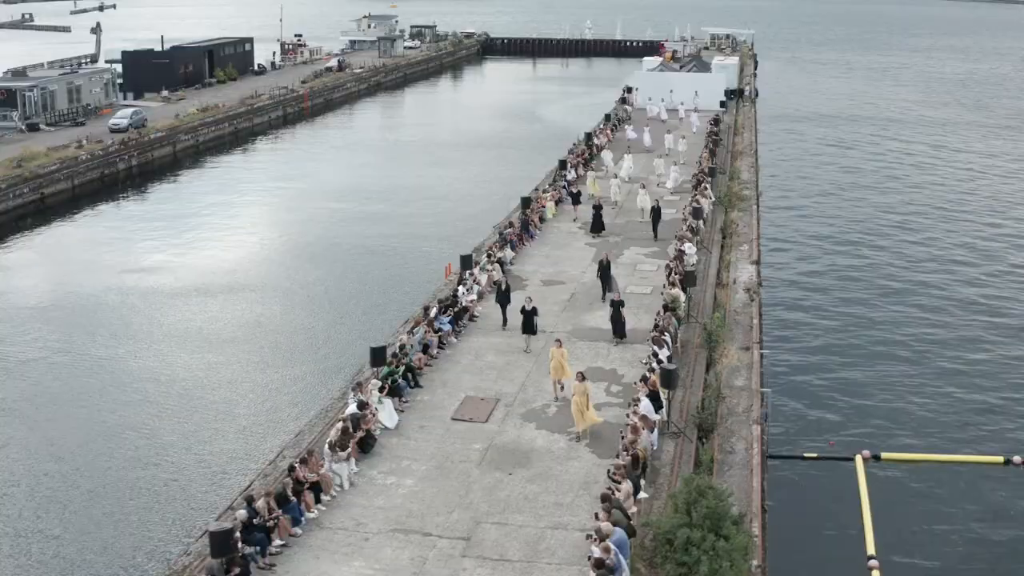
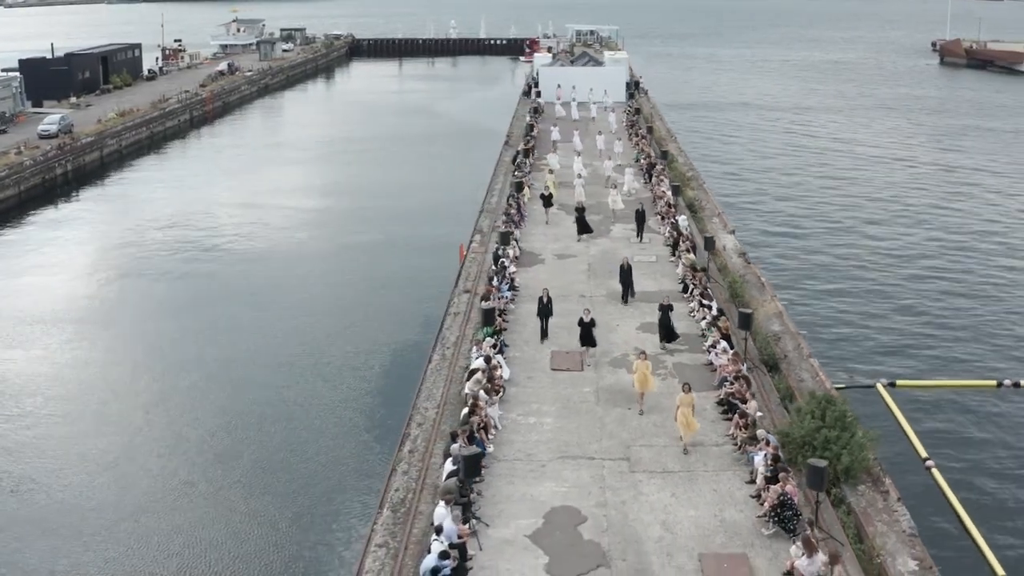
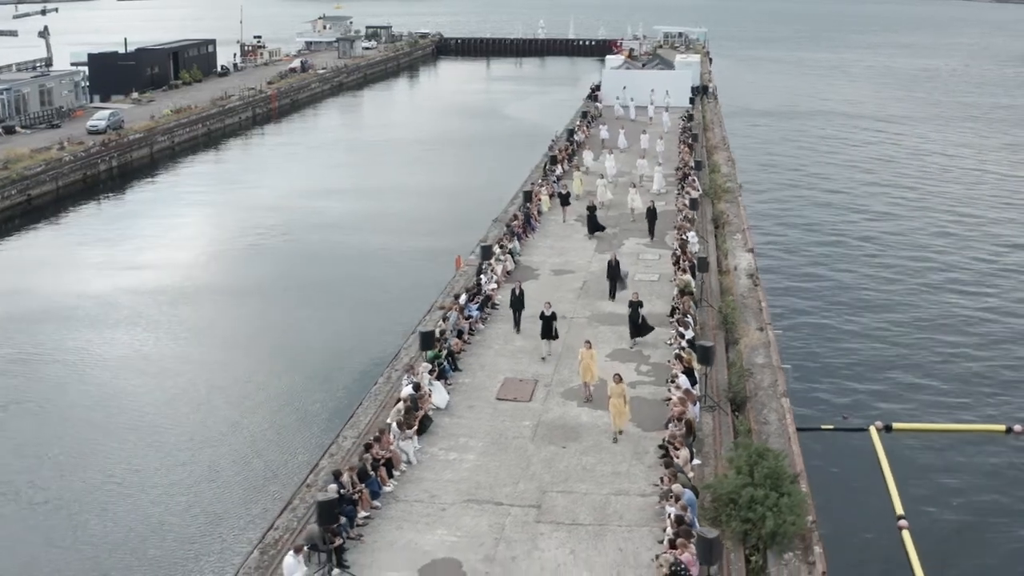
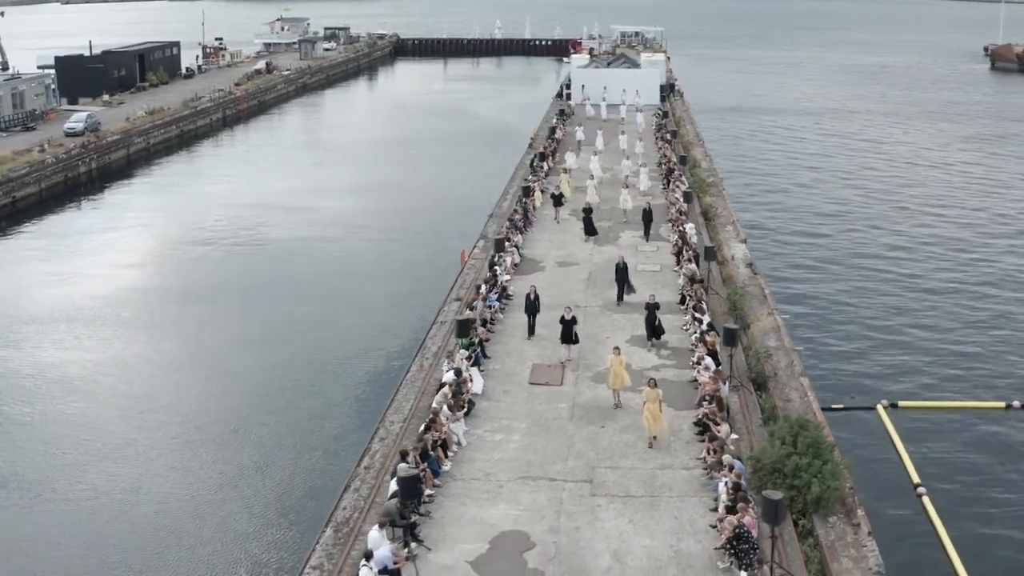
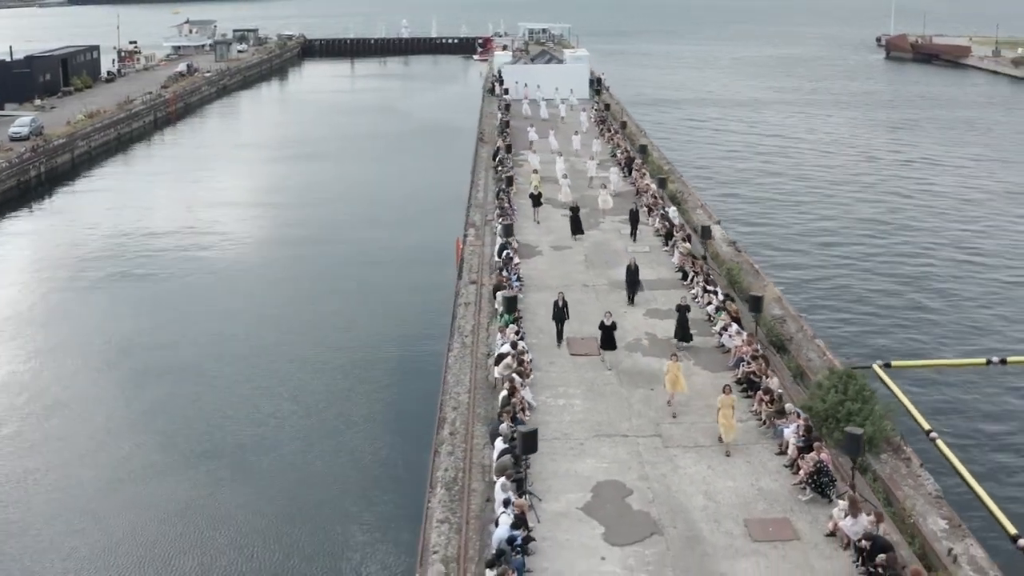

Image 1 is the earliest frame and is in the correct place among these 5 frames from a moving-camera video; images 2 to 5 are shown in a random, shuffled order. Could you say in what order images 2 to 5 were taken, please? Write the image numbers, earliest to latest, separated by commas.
3, 4, 2, 5
